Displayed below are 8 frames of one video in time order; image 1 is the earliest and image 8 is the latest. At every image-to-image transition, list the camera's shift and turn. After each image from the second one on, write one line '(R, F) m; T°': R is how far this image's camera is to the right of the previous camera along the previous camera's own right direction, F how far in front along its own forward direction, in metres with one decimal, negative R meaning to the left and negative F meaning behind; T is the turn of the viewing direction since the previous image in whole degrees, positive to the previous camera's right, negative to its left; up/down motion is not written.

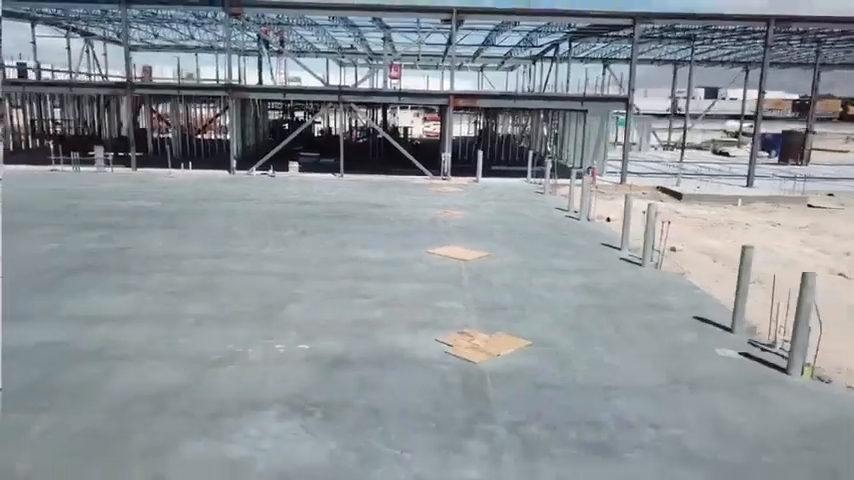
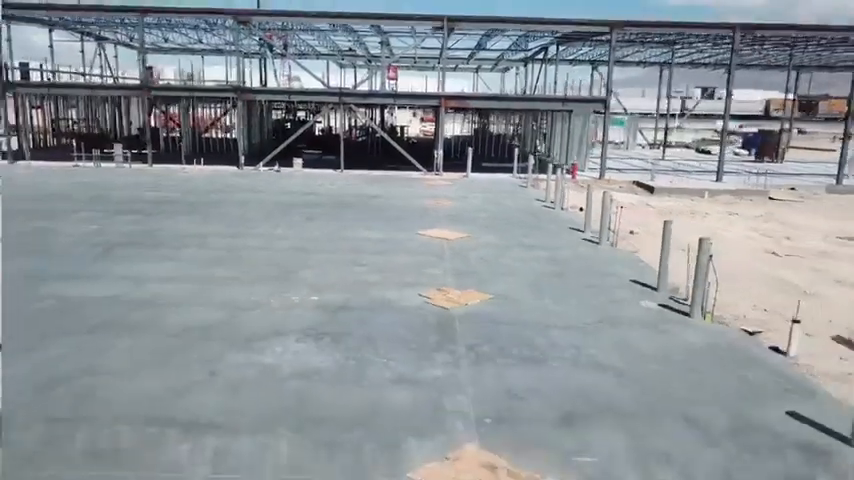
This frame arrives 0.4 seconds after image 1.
(+0.2, -1.6) m; 0°
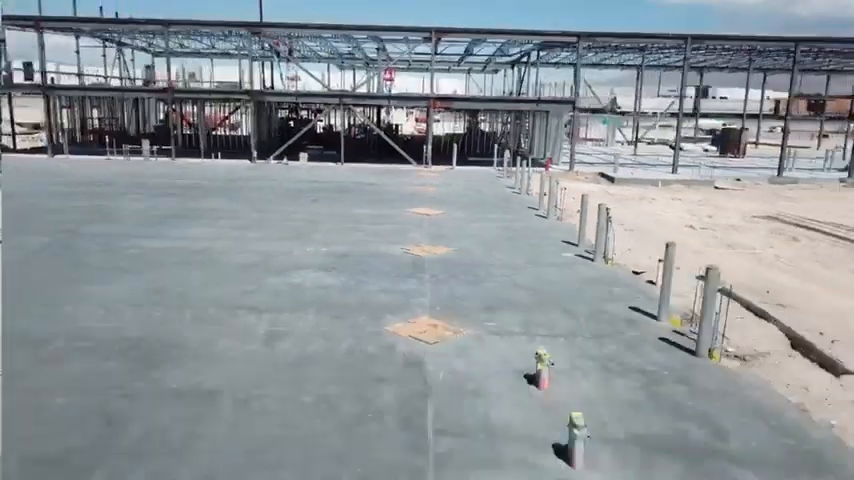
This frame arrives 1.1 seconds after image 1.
(+0.3, -2.8) m; 0°
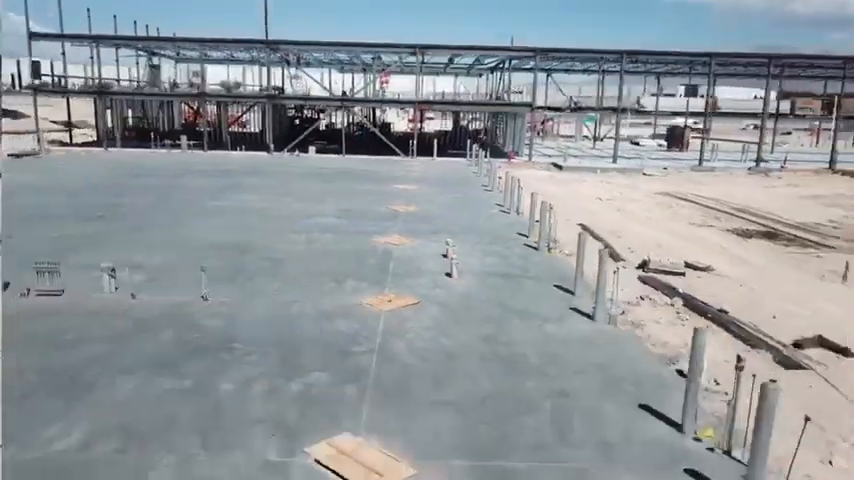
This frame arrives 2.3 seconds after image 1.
(+0.6, -5.4) m; 0°
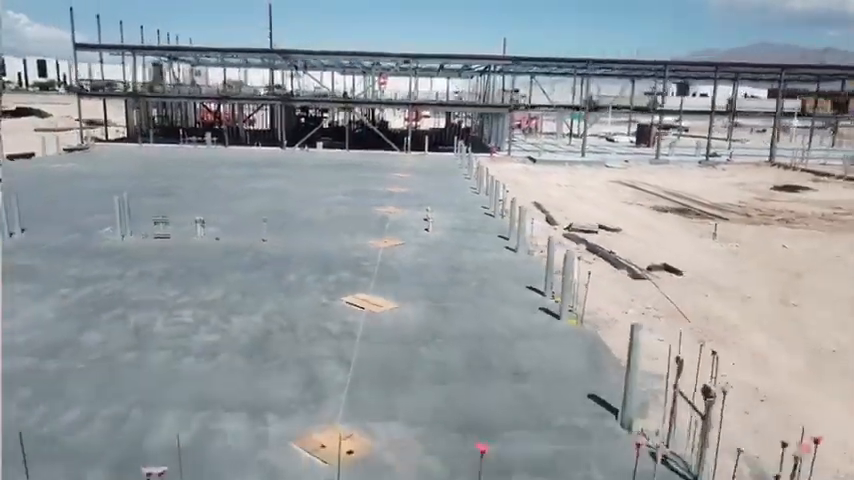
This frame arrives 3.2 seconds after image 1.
(+0.3, -4.4) m; 0°
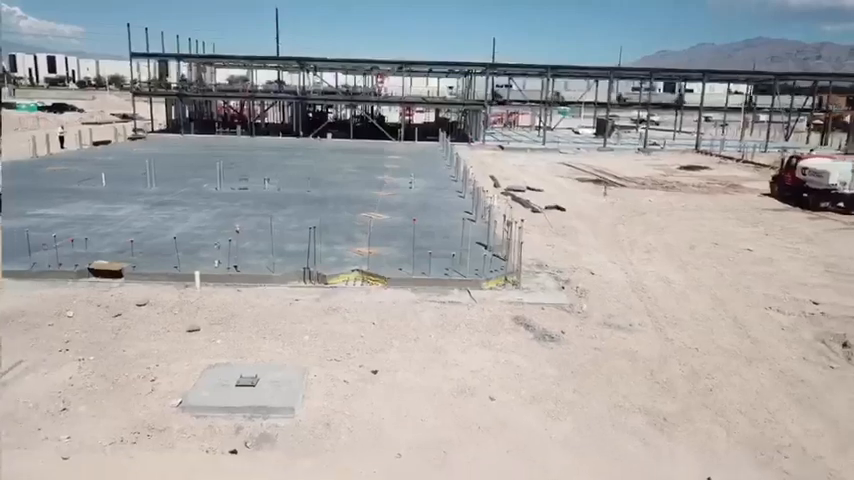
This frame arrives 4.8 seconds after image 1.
(+0.5, -7.8) m; 0°
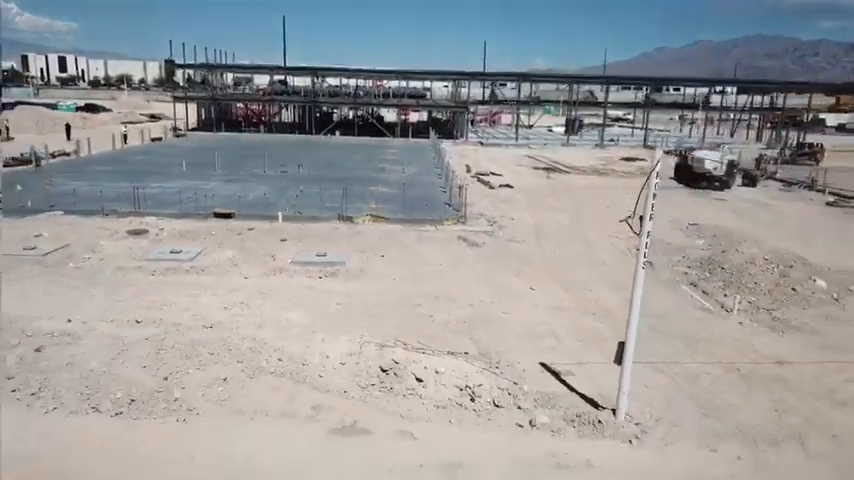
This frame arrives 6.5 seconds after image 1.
(+0.4, -8.2) m; 0°
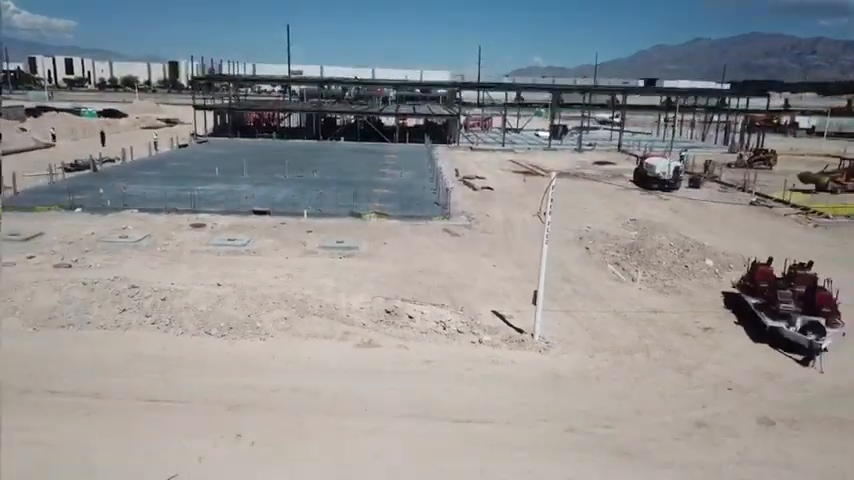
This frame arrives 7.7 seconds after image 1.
(+0.2, -5.5) m; 0°
